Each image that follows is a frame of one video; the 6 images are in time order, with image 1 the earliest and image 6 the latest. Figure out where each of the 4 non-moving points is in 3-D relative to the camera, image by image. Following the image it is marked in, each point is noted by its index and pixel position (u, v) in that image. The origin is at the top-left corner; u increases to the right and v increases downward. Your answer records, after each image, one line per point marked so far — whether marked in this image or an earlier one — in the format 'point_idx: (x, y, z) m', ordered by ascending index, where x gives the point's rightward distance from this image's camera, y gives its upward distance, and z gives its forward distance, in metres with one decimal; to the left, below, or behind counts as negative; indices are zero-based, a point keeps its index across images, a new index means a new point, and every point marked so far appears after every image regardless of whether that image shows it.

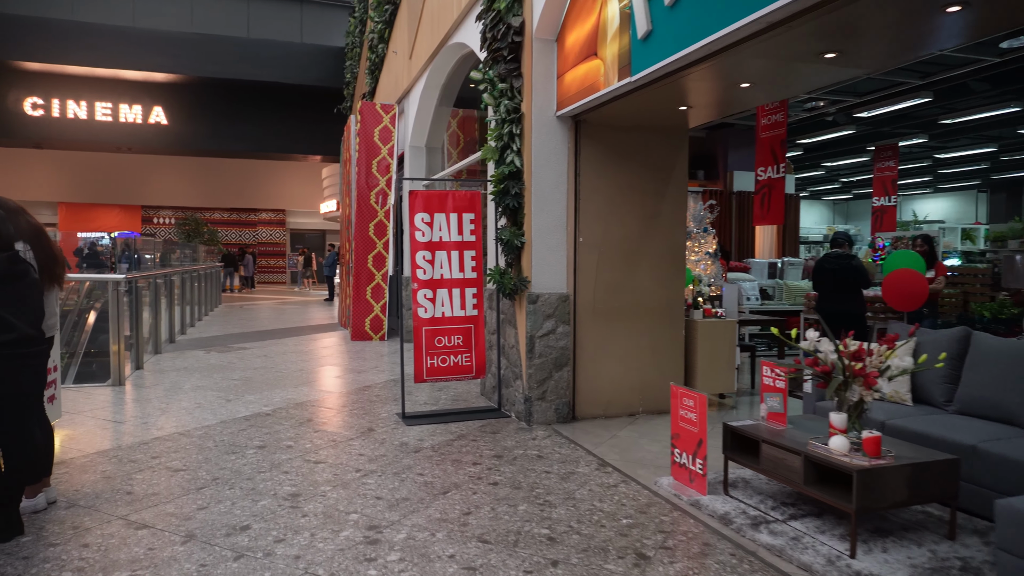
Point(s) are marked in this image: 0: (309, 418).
0: (-1.4, -0.9, +4.9) m
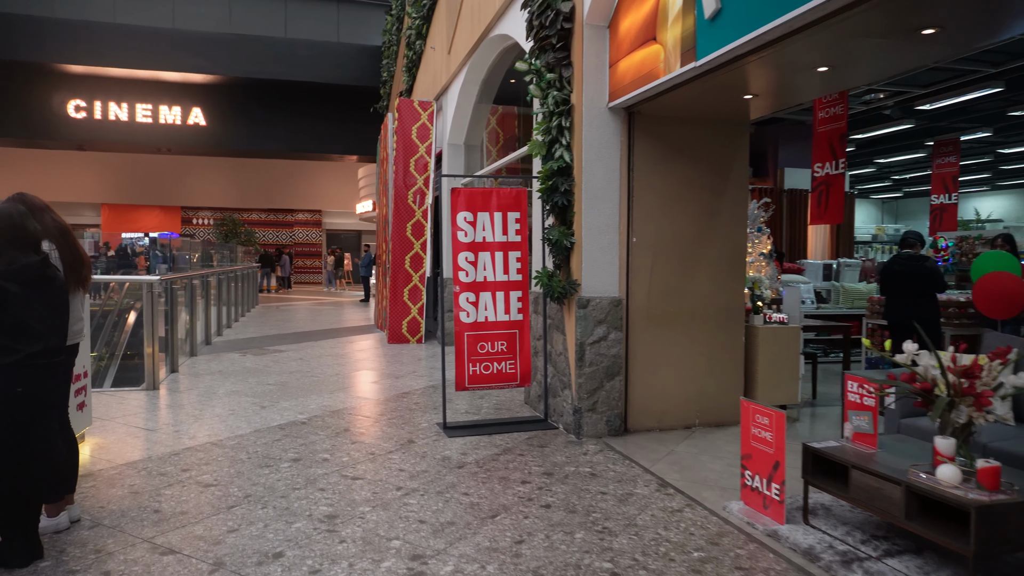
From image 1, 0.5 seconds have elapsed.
0: (-1.1, -0.9, +4.7) m
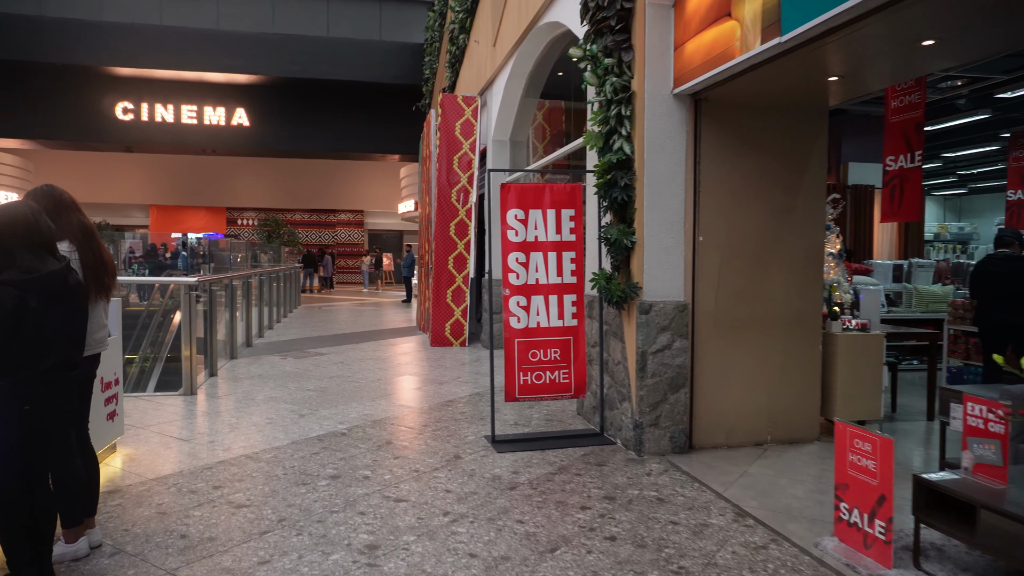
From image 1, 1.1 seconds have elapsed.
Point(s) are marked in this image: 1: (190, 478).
0: (-0.7, -0.9, +4.4) m
1: (-1.6, -0.9, +3.6) m
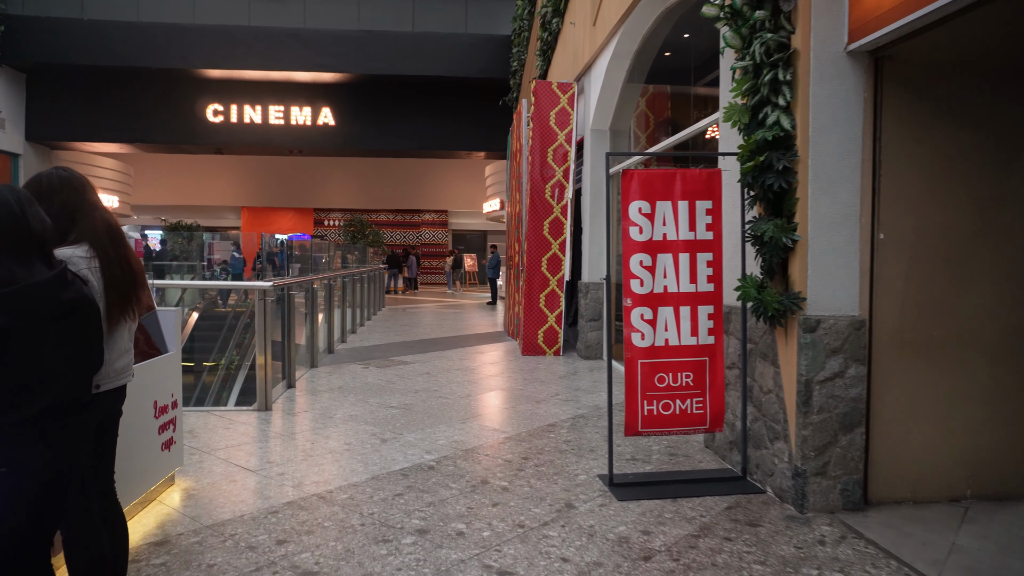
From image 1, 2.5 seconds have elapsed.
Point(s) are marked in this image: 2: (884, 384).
0: (-0.1, -1.0, +3.7) m
1: (-1.1, -1.0, +3.0) m
2: (+1.7, -0.4, +3.2) m
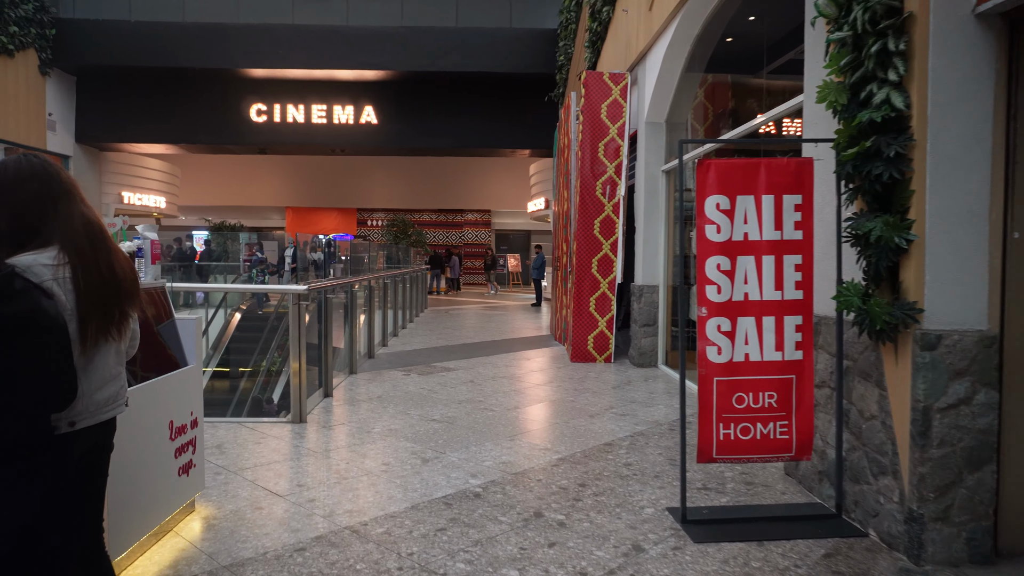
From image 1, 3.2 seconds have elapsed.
0: (+0.1, -1.0, +3.3) m
1: (-0.9, -1.0, +2.6) m
2: (+1.9, -0.5, +2.7) m
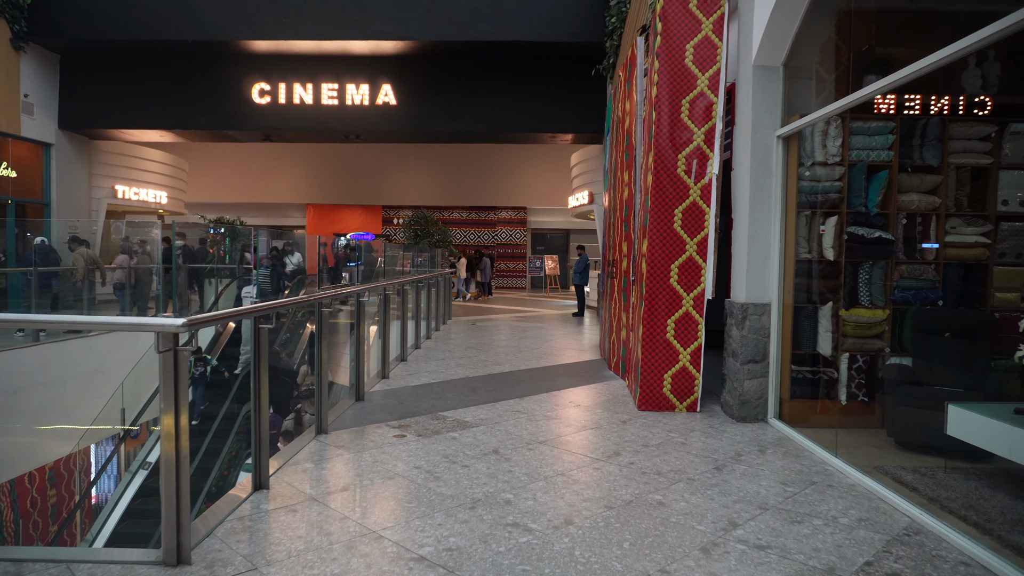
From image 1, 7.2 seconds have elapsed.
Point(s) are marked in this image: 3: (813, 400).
0: (+0.2, -1.1, +1.0) m
1: (-0.8, -1.1, +0.4) m
2: (+2.0, -0.6, +0.3) m
3: (+2.1, -0.8, +4.9) m
